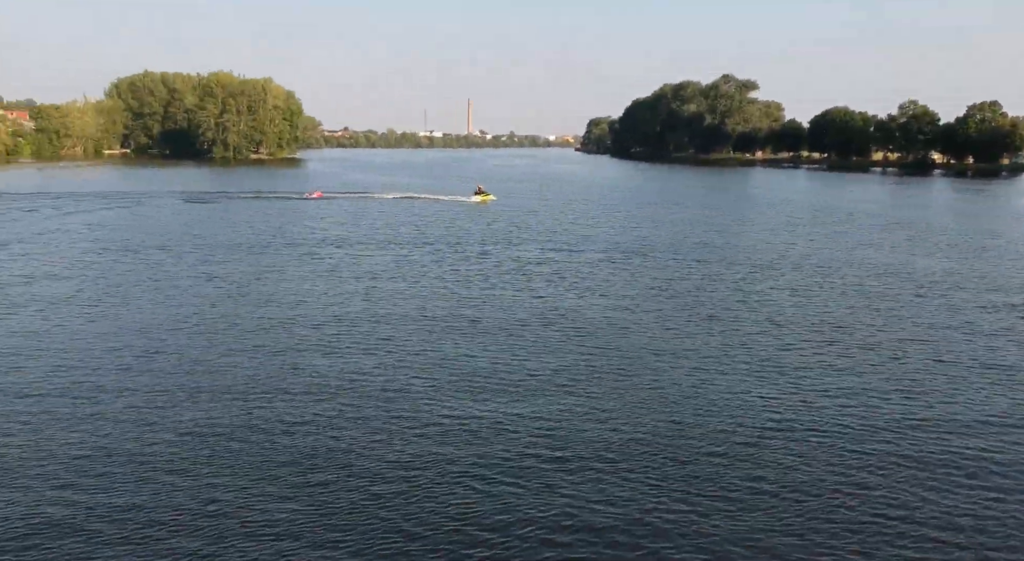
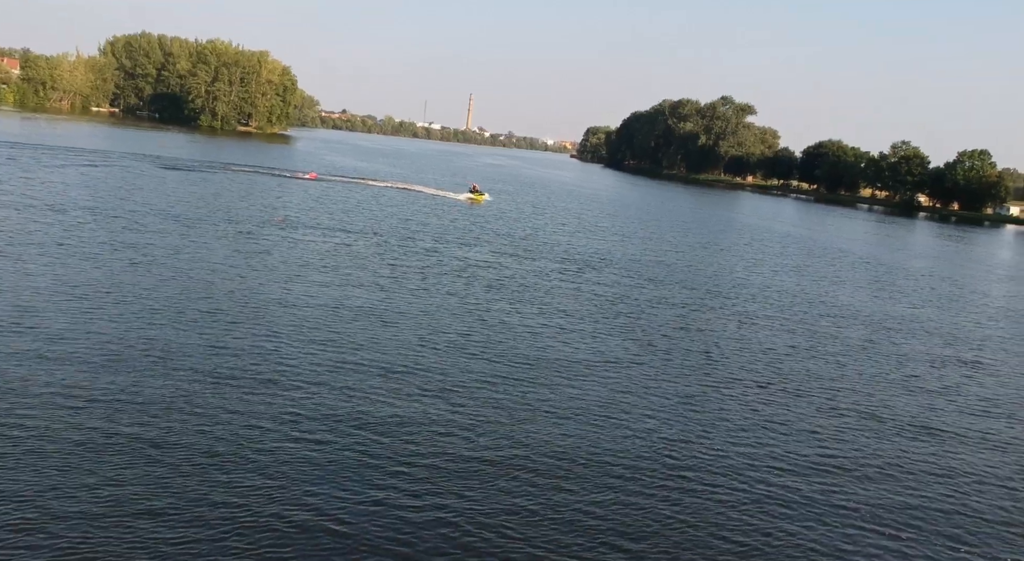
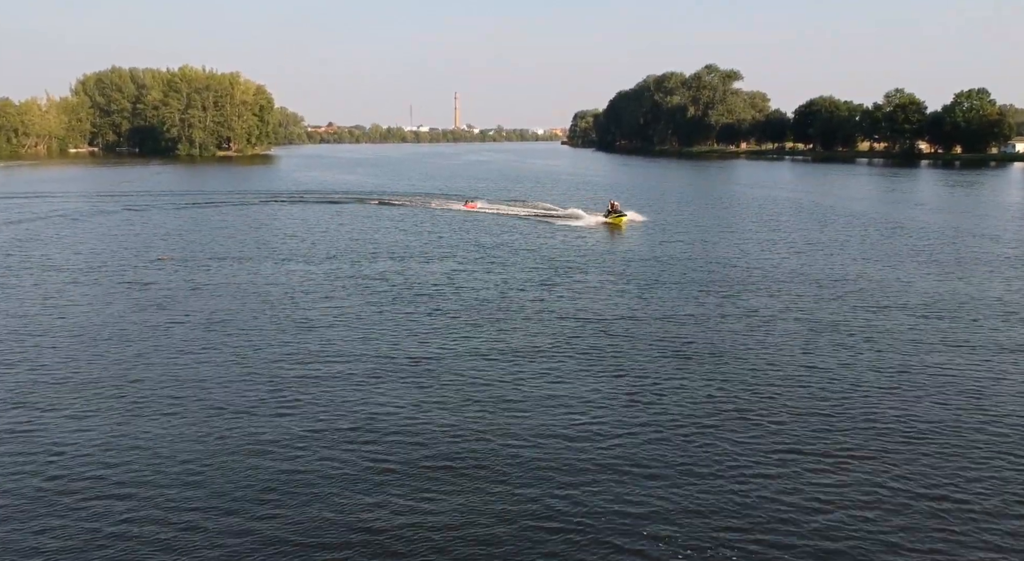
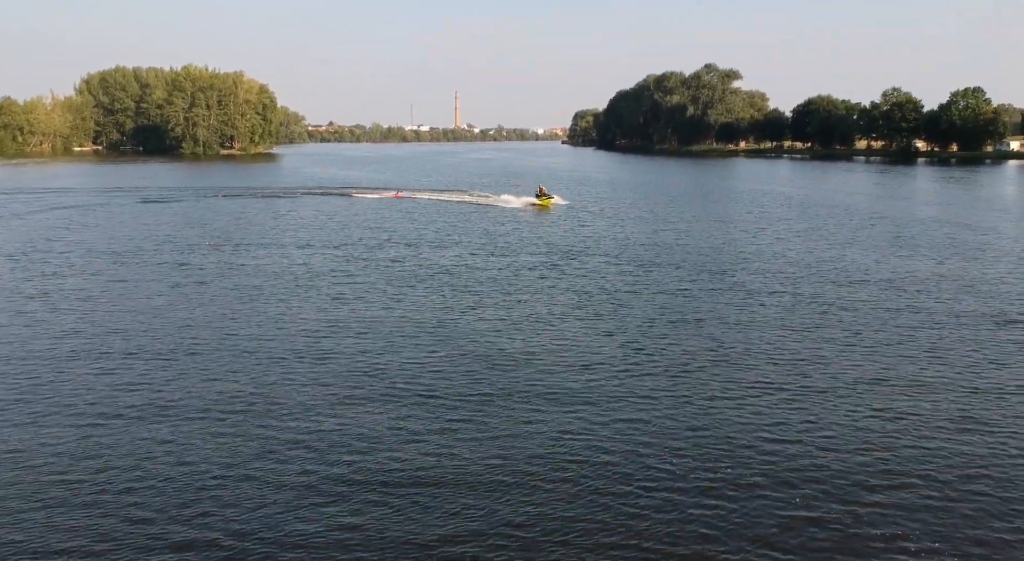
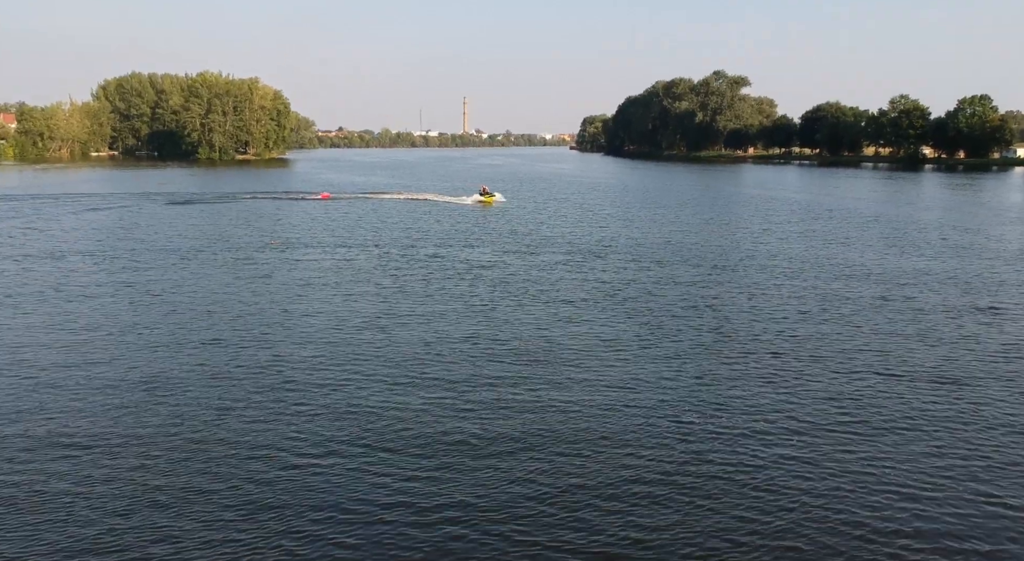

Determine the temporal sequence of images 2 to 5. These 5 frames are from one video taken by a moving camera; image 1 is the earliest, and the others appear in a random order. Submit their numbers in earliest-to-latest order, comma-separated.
2, 5, 4, 3
